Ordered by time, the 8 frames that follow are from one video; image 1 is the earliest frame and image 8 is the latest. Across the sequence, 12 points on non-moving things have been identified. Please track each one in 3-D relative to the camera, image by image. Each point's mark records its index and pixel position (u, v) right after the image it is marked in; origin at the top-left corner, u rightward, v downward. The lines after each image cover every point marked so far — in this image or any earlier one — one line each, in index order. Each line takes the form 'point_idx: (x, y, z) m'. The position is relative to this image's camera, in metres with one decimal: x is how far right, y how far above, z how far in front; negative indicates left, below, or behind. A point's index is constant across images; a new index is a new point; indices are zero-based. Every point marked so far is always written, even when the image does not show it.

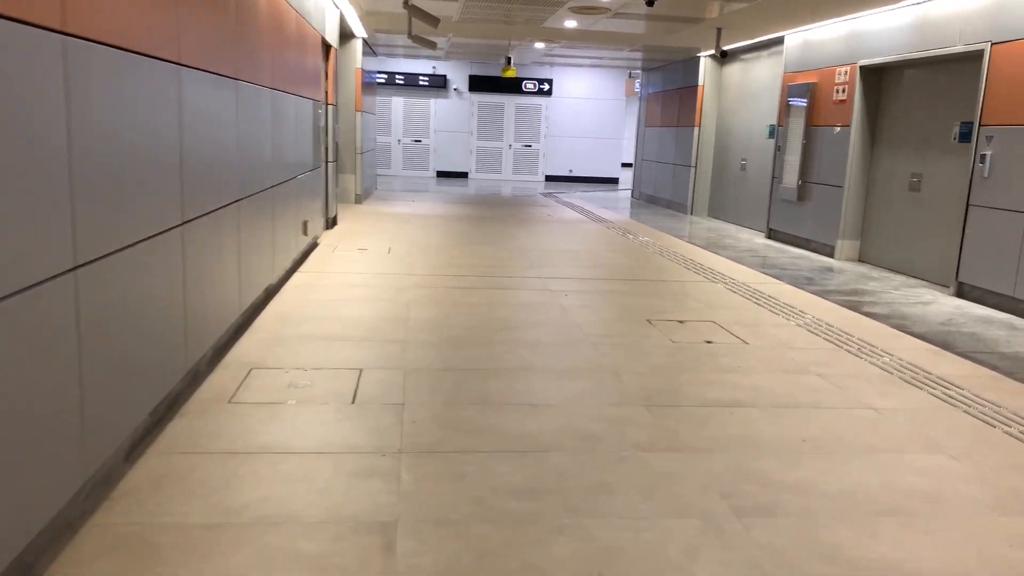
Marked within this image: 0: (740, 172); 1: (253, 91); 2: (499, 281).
0: (+3.1, +1.6, +11.1) m
1: (-1.4, +1.1, +4.4) m
2: (-0.1, +0.1, +6.1) m
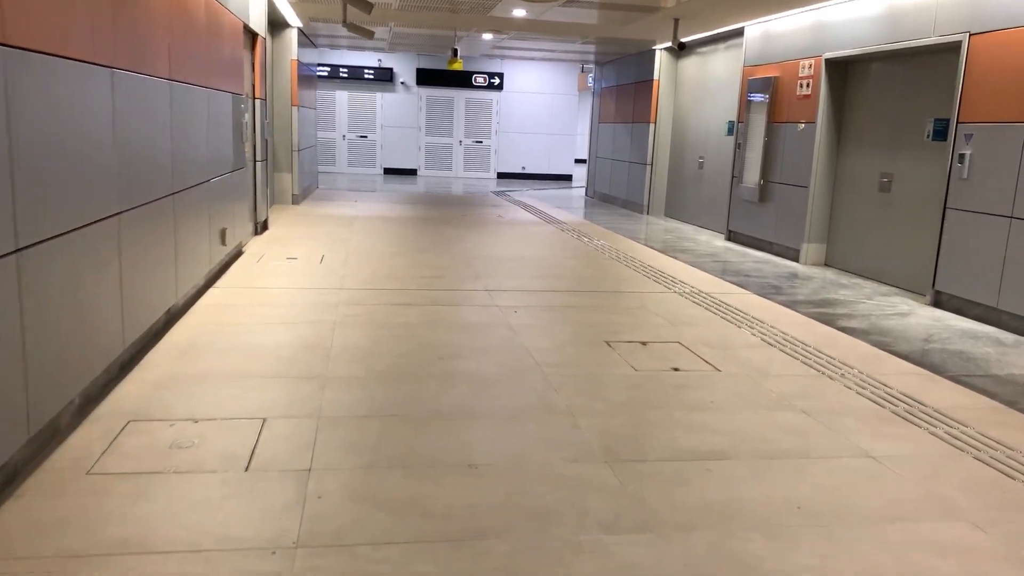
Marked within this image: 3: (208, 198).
0: (+2.4, +1.5, +10.7) m
1: (-1.7, +0.9, +3.7) m
2: (-0.5, 0.0, +5.5) m
3: (-2.1, +0.6, +5.5) m
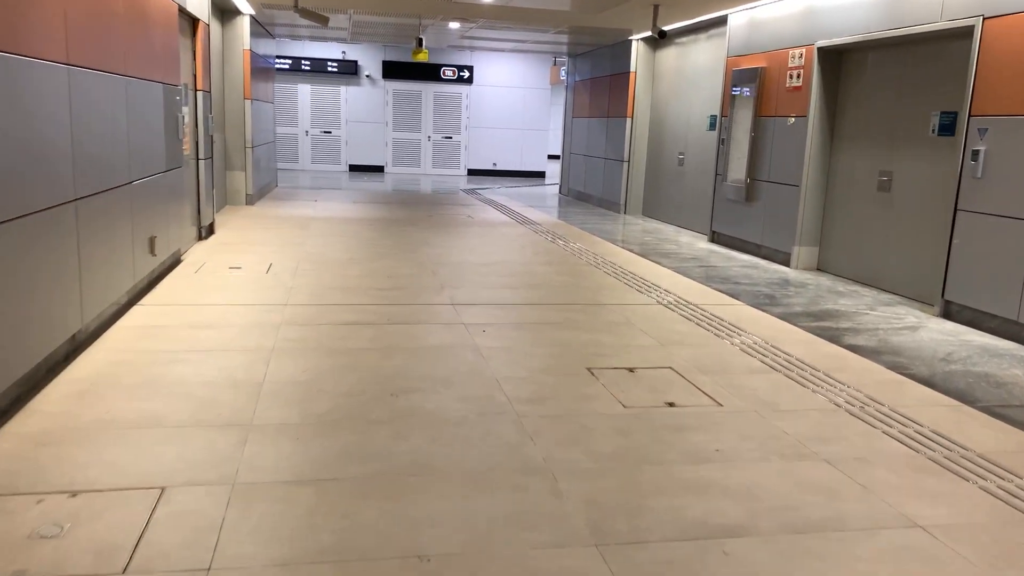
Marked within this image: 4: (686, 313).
0: (+2.1, +1.5, +10.1) m
1: (-1.8, +0.8, +3.0) m
2: (-0.7, -0.1, +4.9) m
3: (-2.3, +0.5, +4.8) m
4: (+1.1, -0.2, +5.2) m
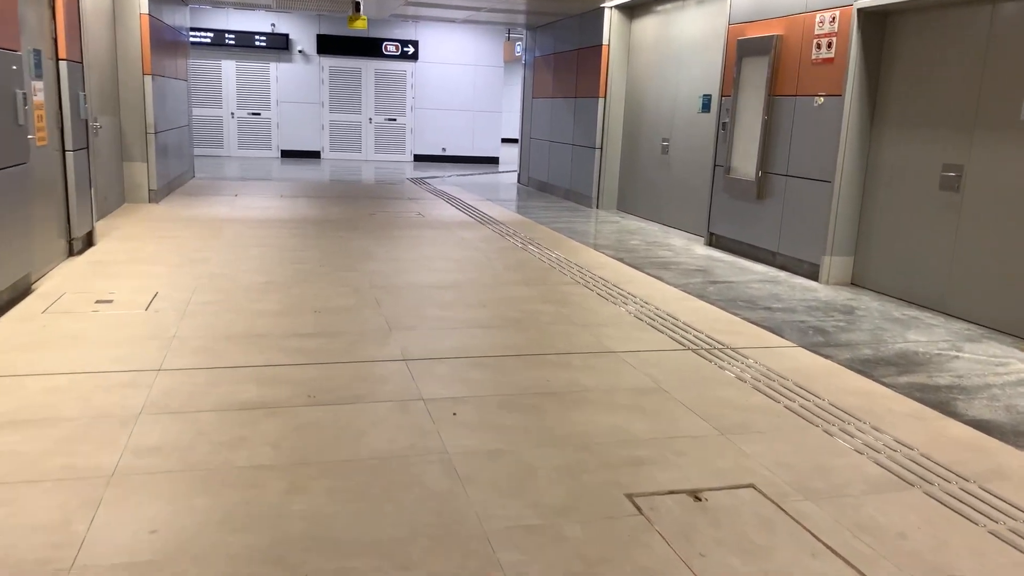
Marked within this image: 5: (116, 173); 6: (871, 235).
0: (+1.6, +1.4, +8.7) m
1: (-1.8, +0.5, +1.4) m
2: (-0.8, -0.4, +3.3) m
3: (-2.3, +0.3, +3.2) m
4: (+1.0, -0.4, +3.8) m
5: (-4.0, +1.1, +8.2) m
6: (+2.5, +0.4, +5.7) m
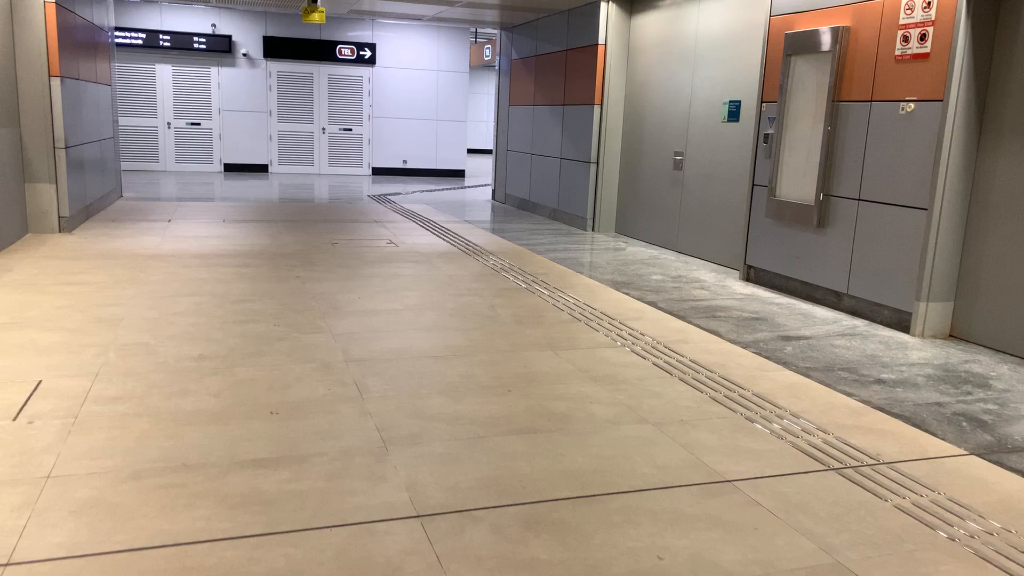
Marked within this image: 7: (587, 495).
0: (+1.5, +1.1, +7.5) m
1: (-1.5, +0.2, 0.0) m
2: (-0.5, -0.7, +2.0) m
3: (-2.1, -0.1, +1.7) m
4: (+1.2, -0.7, +2.5) m
5: (-4.0, +0.7, +6.6) m
6: (+2.6, +0.1, +4.5) m
7: (+0.2, -0.6, +2.4) m
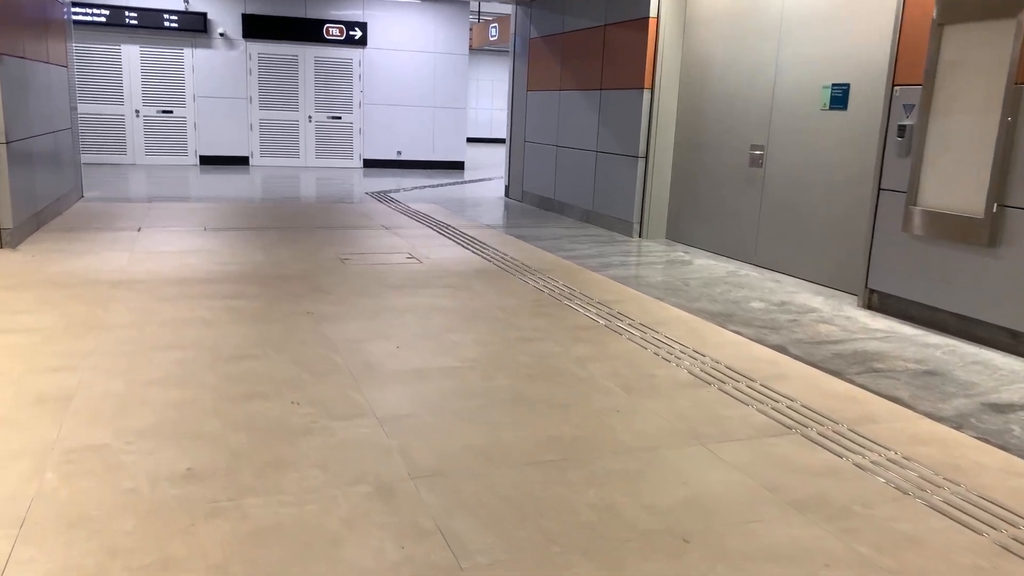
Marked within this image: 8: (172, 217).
0: (+1.8, +0.9, +6.3) m
1: (-0.9, -0.1, -1.3) m
2: (0.0, -0.9, +0.7) m
3: (-1.6, -0.4, +0.4) m
4: (+1.7, -0.9, +1.3) m
5: (-3.7, +0.5, +5.3) m
6: (+3.0, -0.1, +3.3) m
7: (+0.7, -0.9, +1.2) m
8: (-3.2, +0.7, +7.6) m
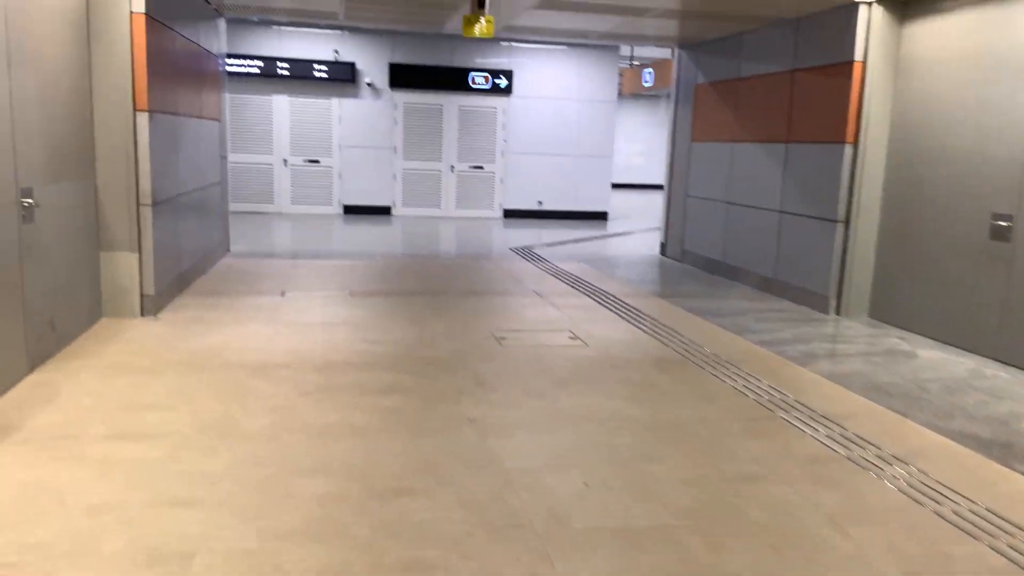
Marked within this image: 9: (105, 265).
0: (+3.0, +0.3, +5.2) m
1: (-0.8, -0.2, -2.0) m
2: (+0.3, -1.2, -0.2) m
3: (-1.3, -0.6, -0.2) m
4: (+2.1, -1.3, +0.2) m
5: (-2.6, +0.1, +4.9) m
6: (+3.7, -0.6, +2.0) m
7: (+1.1, -1.2, +0.2) m
8: (-1.7, +0.1, +7.2) m
9: (-2.6, +0.2, +5.3) m
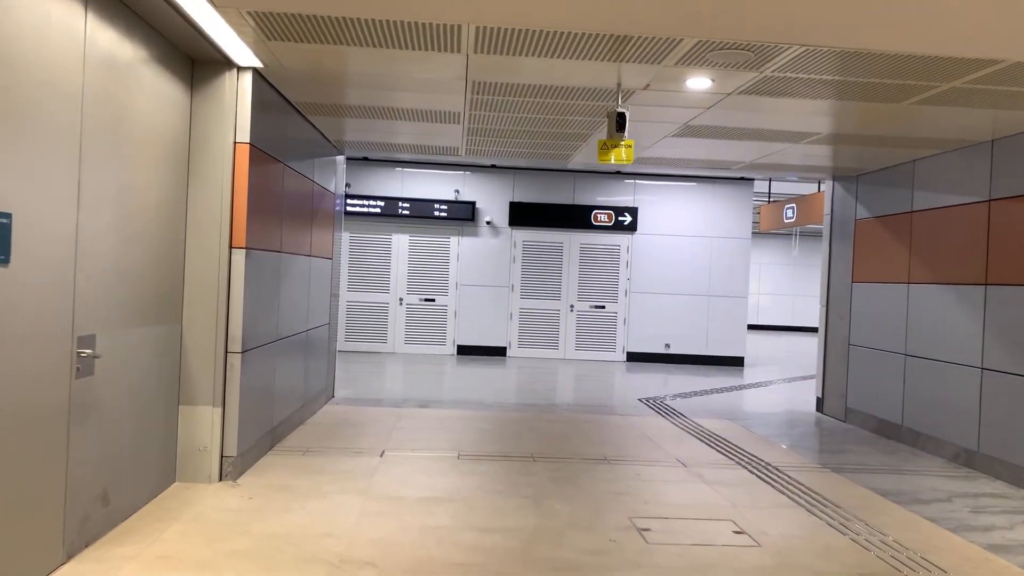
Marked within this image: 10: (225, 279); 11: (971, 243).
0: (+3.7, -0.6, +3.7) m
1: (-1.1, +0.1, -2.8) m
2: (+0.3, -1.2, -1.3) m
3: (-1.3, -0.6, -1.0) m
4: (+2.1, -1.3, -1.3) m
5: (-1.9, -0.8, +4.3) m
6: (+3.9, -1.0, +0.4) m
7: (+1.1, -1.3, -1.1) m
8: (-0.7, -1.1, +6.3) m
9: (-1.8, -0.7, +4.6) m
10: (-1.6, +0.1, +4.6) m
11: (+3.3, +0.3, +5.9) m
